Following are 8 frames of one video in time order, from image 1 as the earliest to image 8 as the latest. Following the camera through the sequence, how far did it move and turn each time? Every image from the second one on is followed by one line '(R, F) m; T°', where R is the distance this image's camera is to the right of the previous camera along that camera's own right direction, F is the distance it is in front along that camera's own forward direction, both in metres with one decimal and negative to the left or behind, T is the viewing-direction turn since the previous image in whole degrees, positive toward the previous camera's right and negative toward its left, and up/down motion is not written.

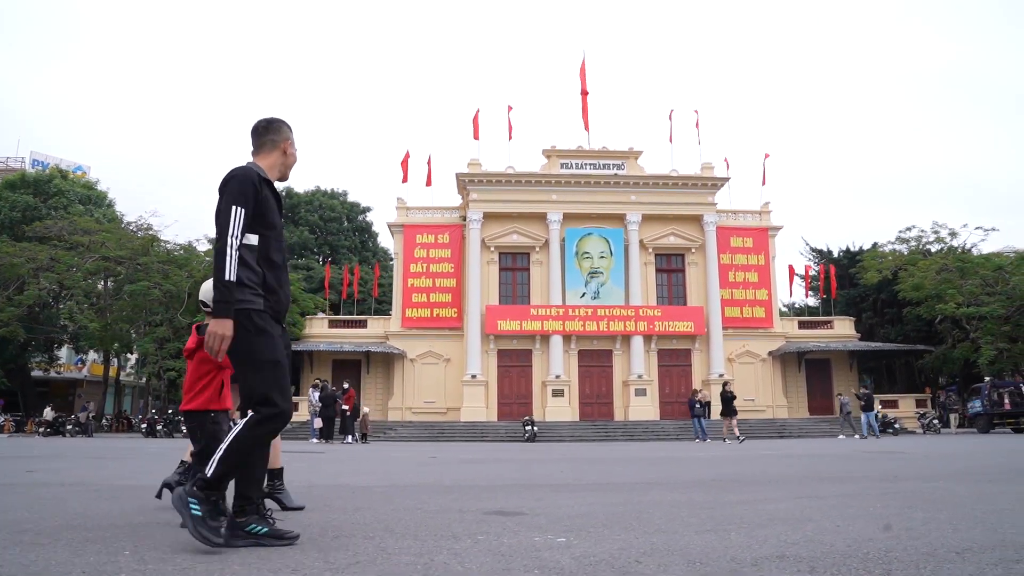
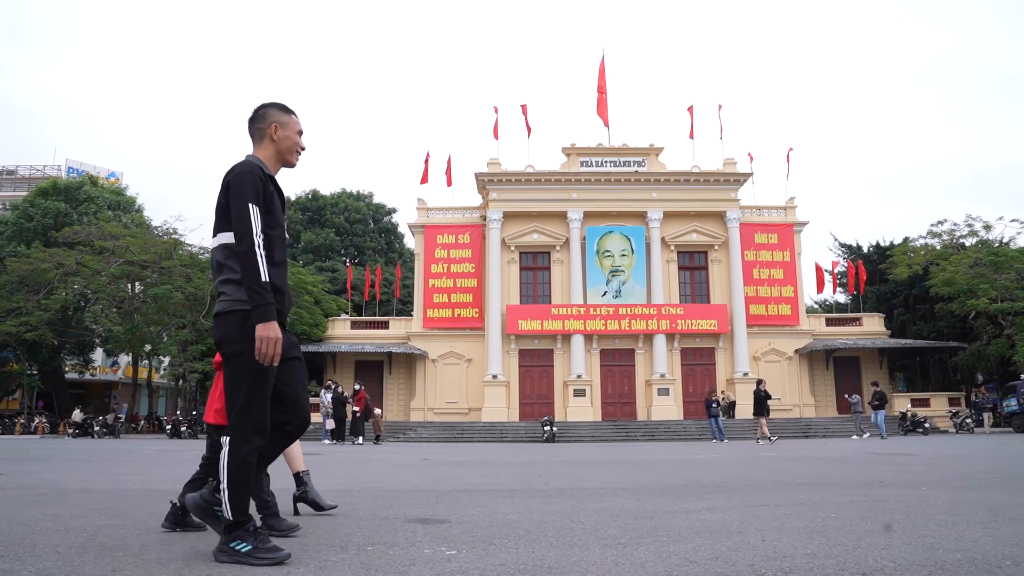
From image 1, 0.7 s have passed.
(+0.4, +0.1) m; -2°
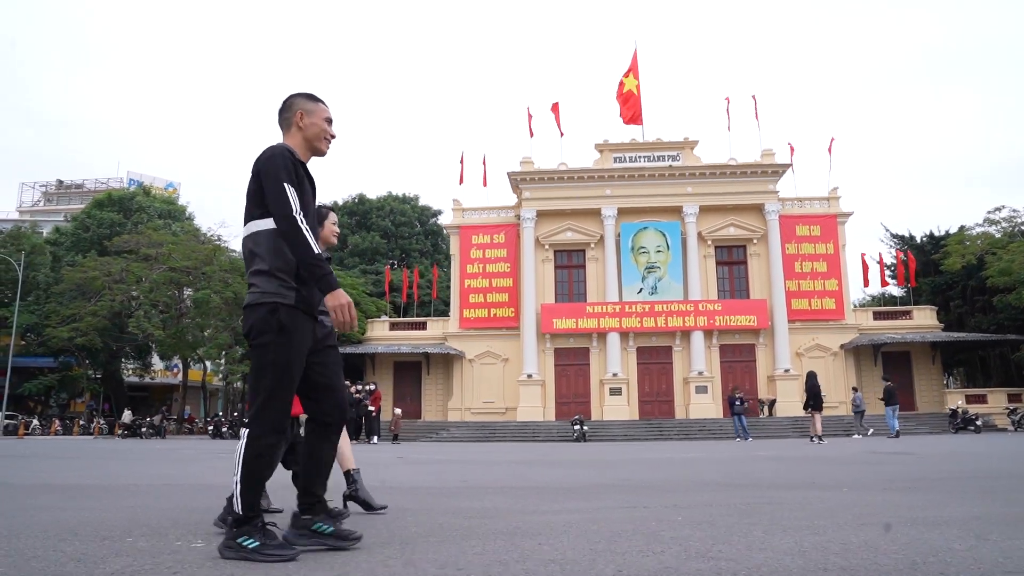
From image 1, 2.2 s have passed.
(+1.0, +0.1) m; -4°
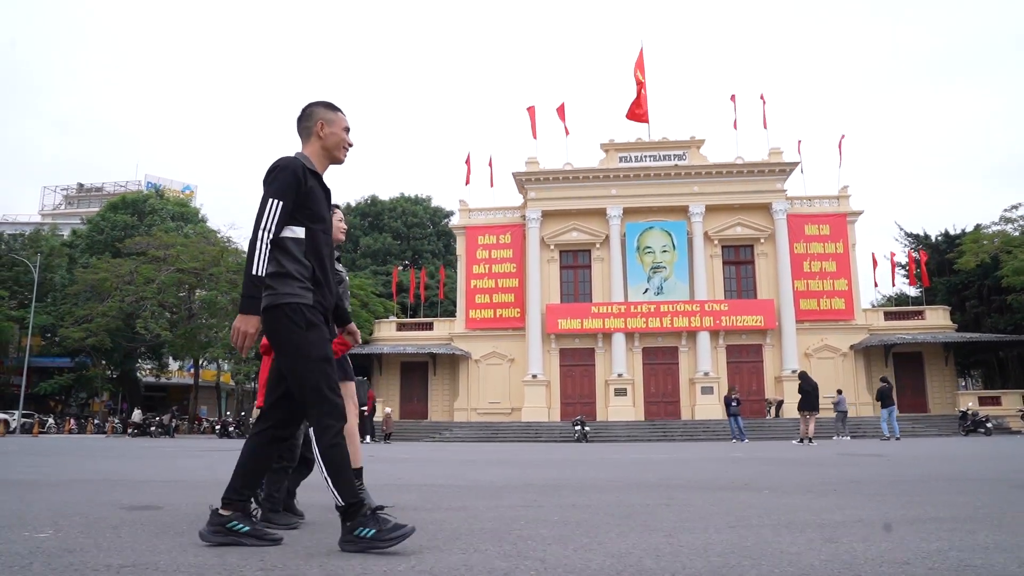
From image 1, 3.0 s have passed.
(+0.7, 0.0) m; -2°
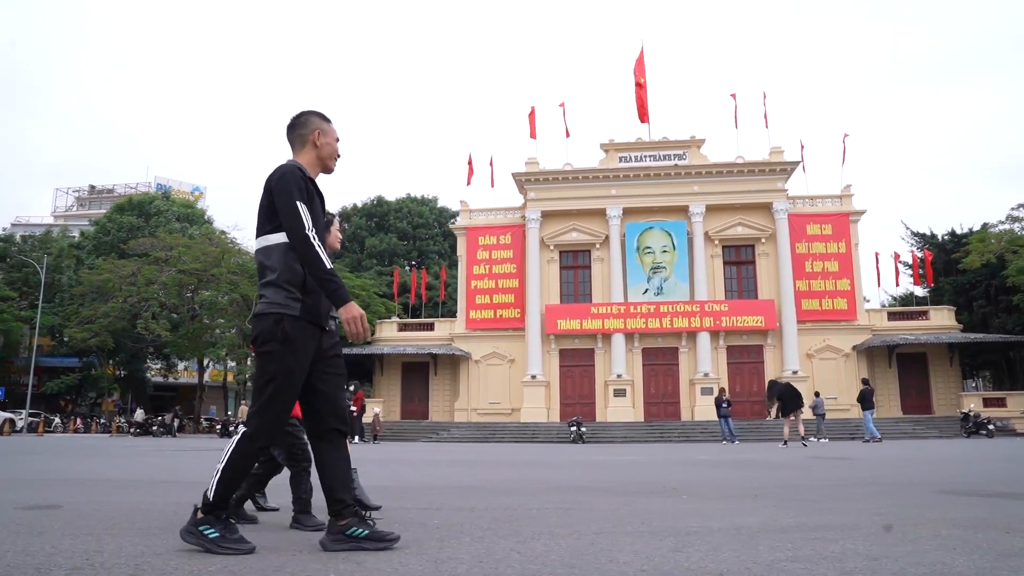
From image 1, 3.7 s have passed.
(+0.6, 0.0) m; -1°
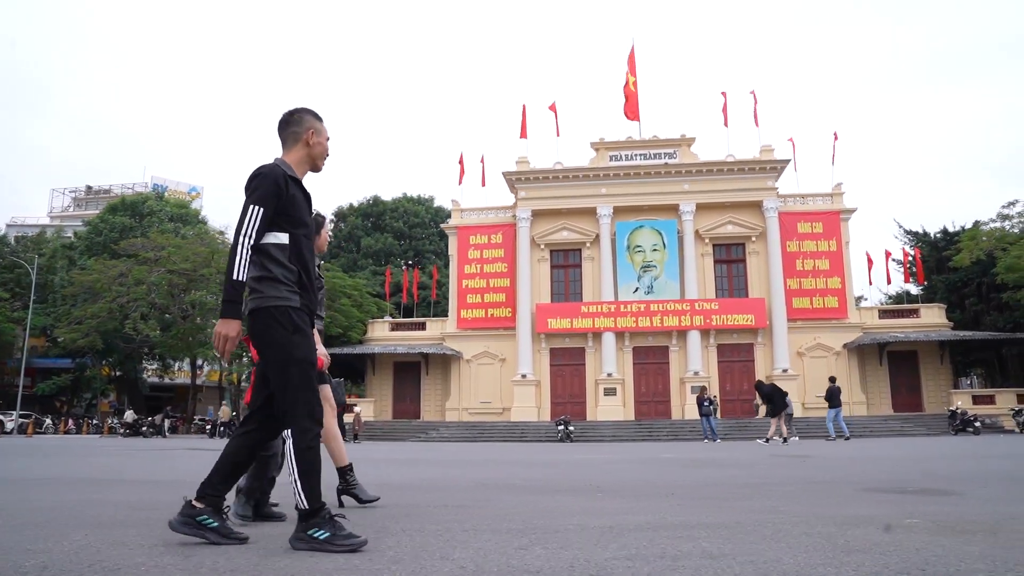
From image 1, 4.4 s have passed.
(+0.5, 0.0) m; 0°
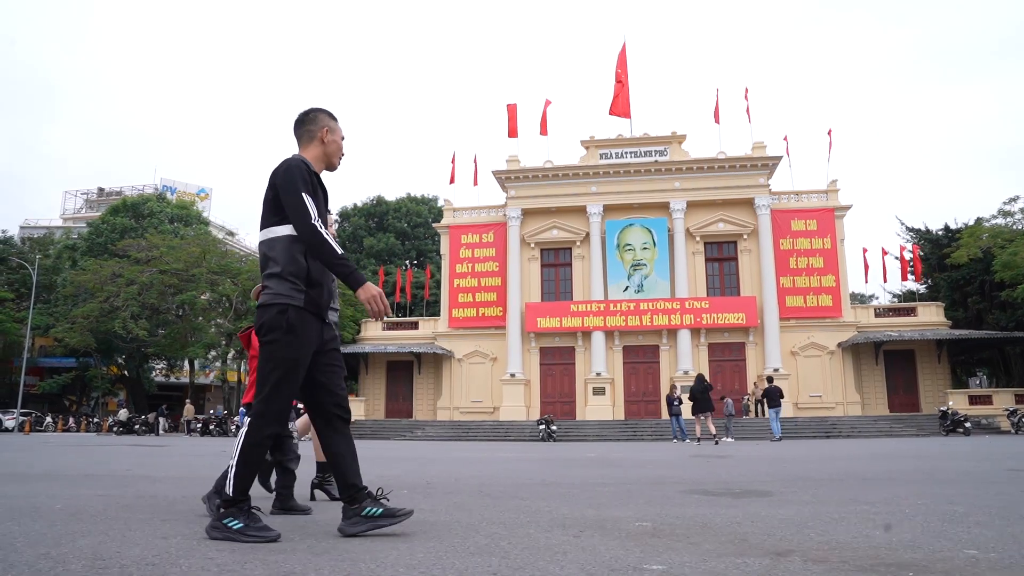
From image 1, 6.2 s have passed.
(+1.3, +0.1) m; -2°
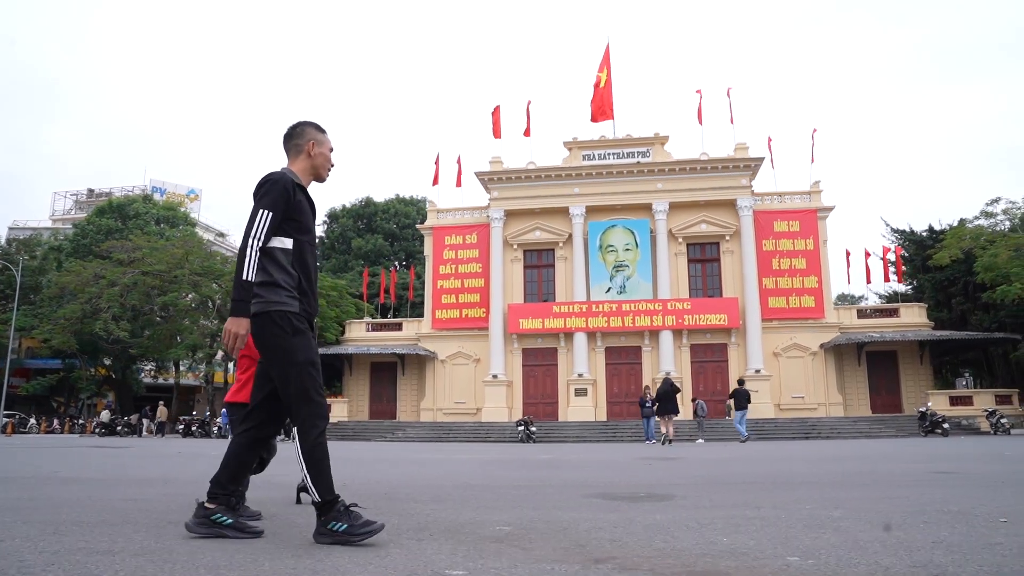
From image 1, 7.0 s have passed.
(+0.5, 0.0) m; 0°
